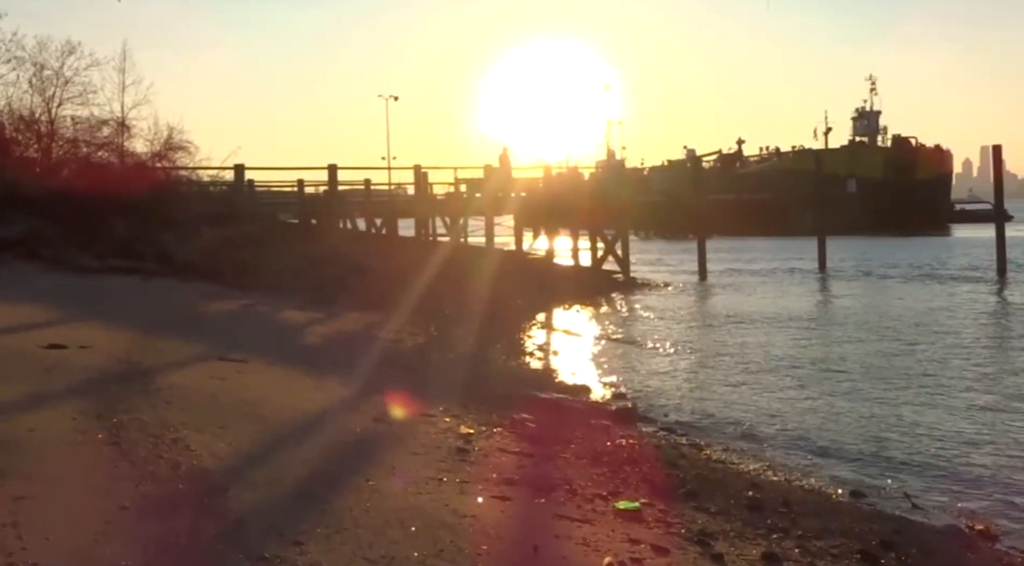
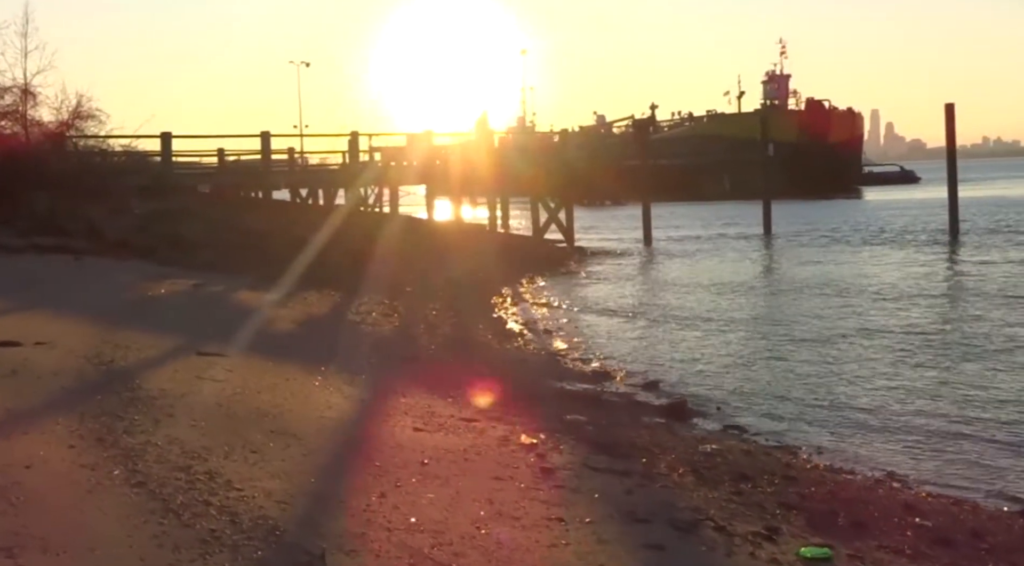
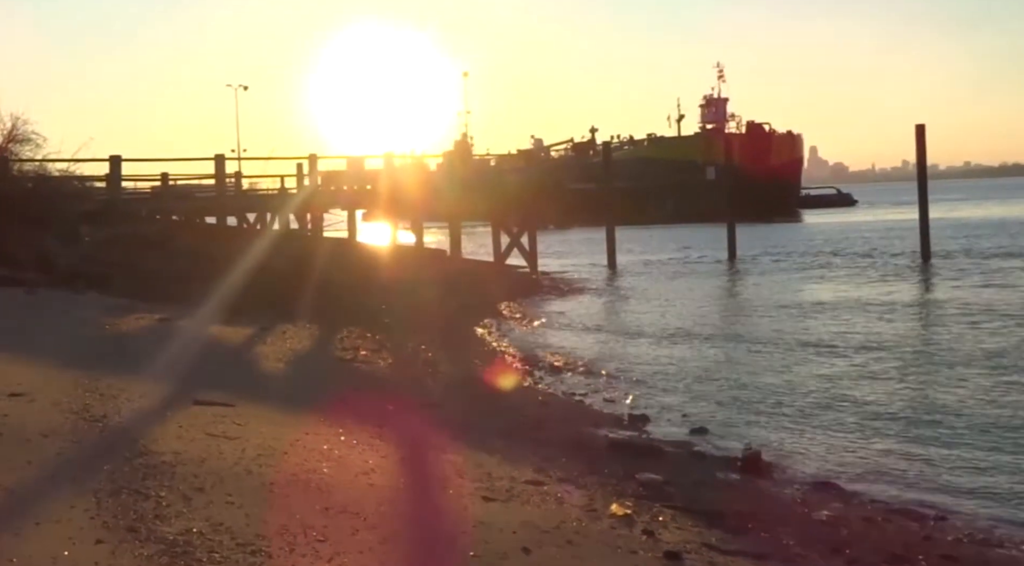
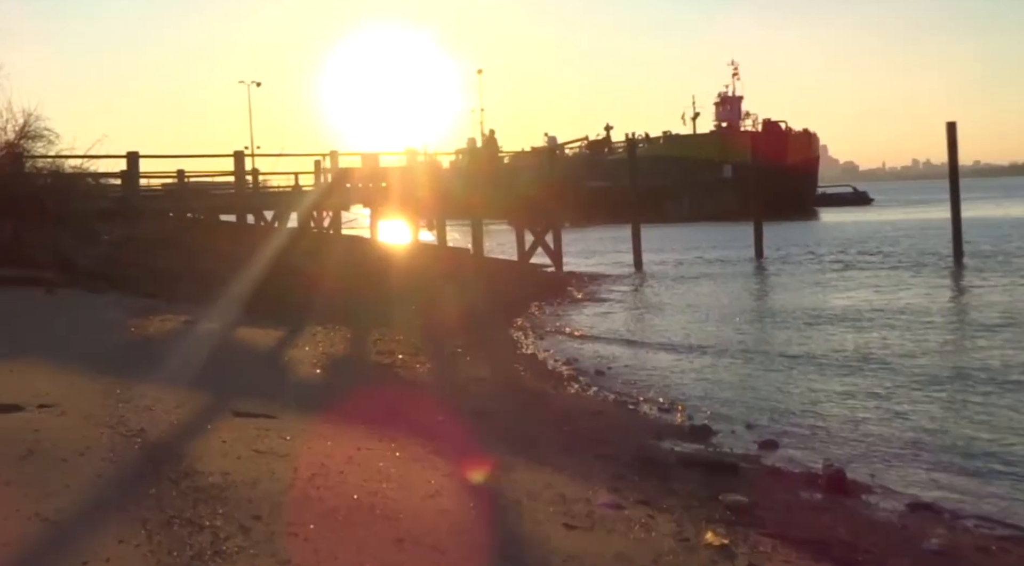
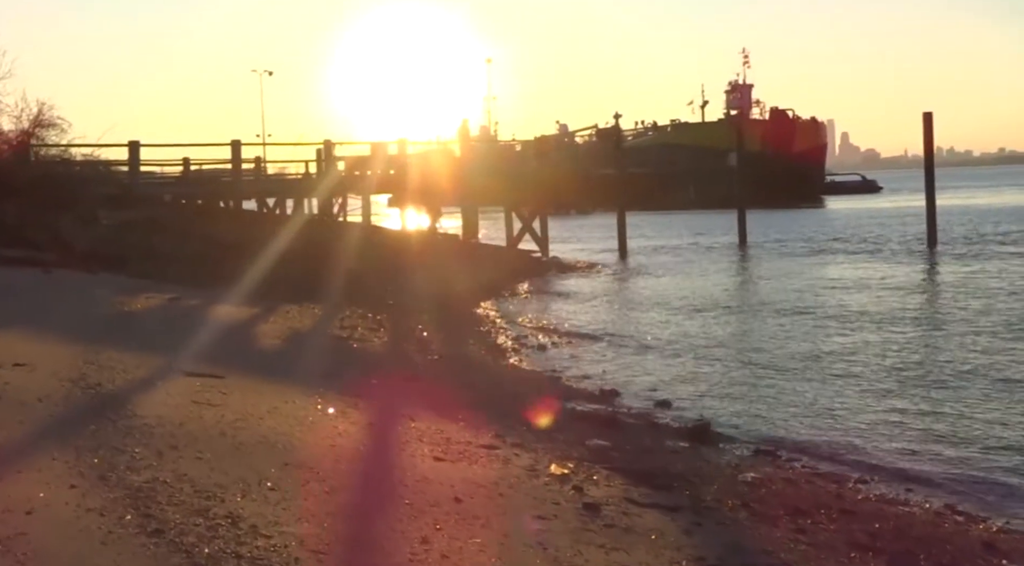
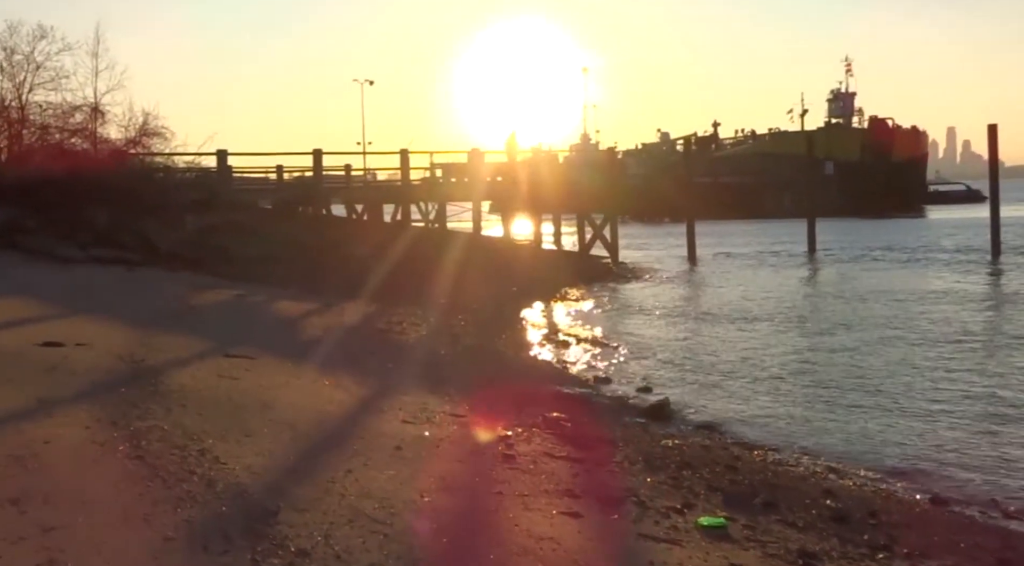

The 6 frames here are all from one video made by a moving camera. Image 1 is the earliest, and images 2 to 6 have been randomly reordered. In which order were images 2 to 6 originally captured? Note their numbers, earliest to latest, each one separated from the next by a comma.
6, 2, 5, 3, 4
